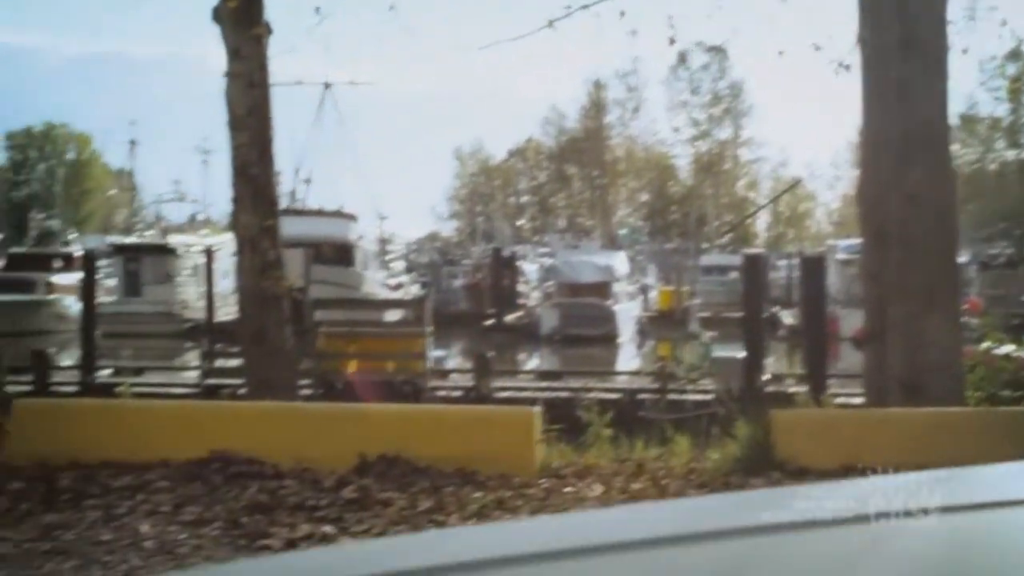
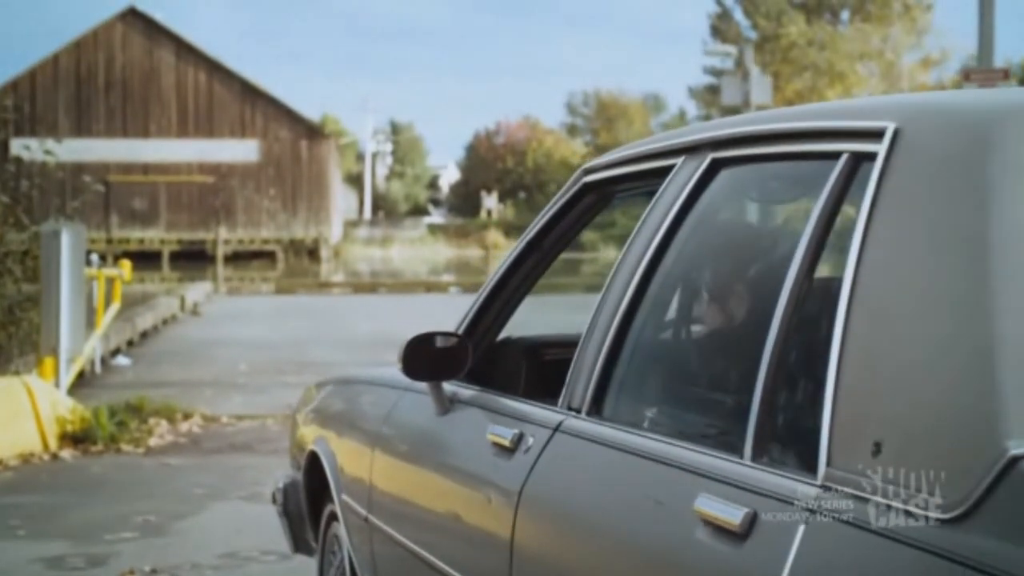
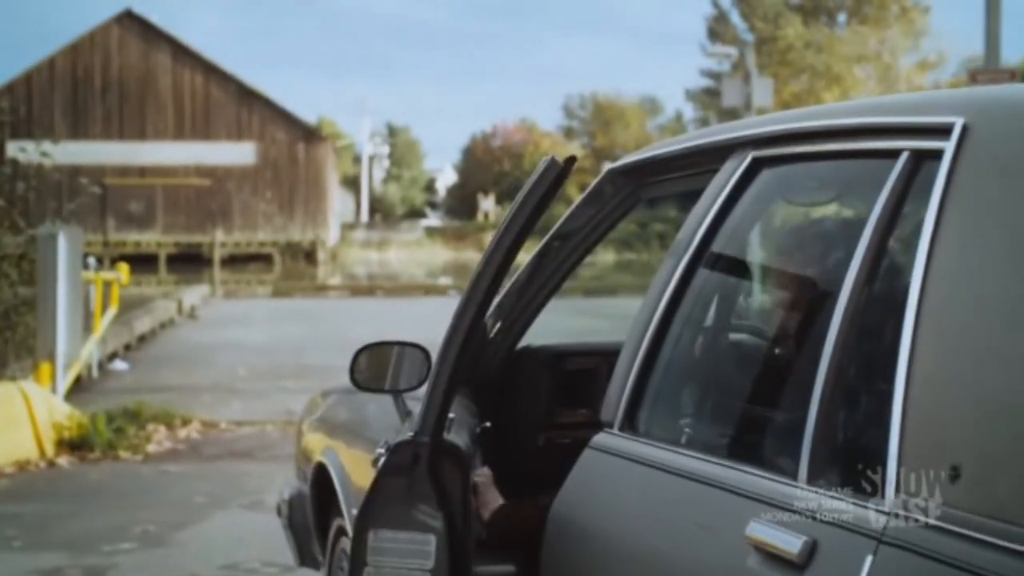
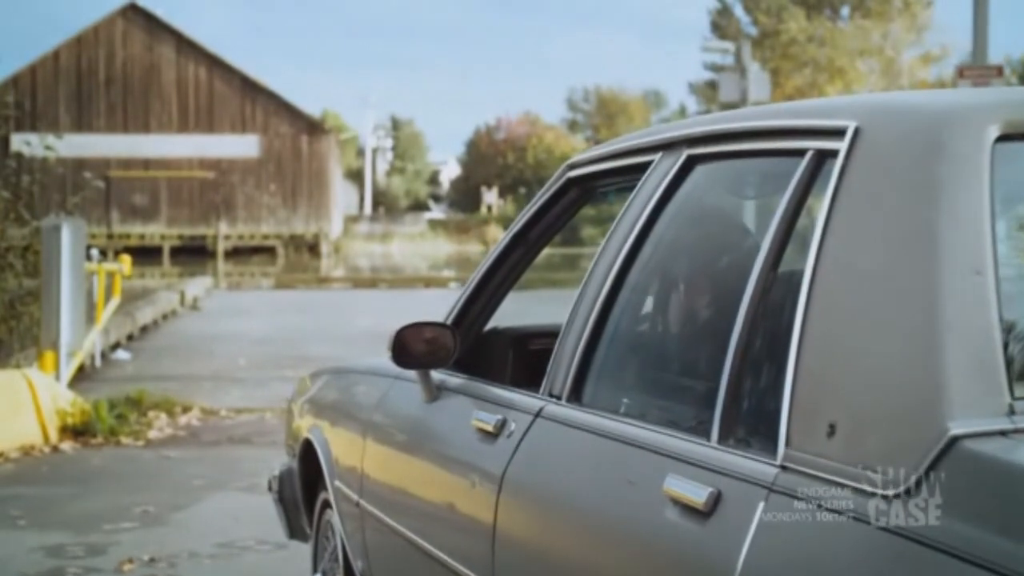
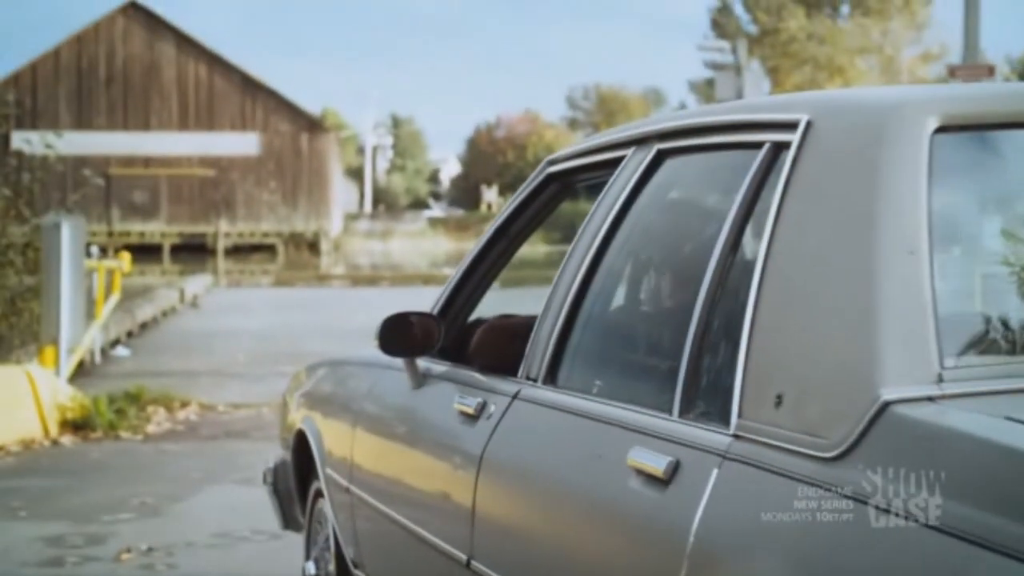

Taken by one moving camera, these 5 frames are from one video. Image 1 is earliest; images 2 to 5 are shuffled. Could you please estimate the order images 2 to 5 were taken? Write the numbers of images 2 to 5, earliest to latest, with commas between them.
5, 4, 2, 3
